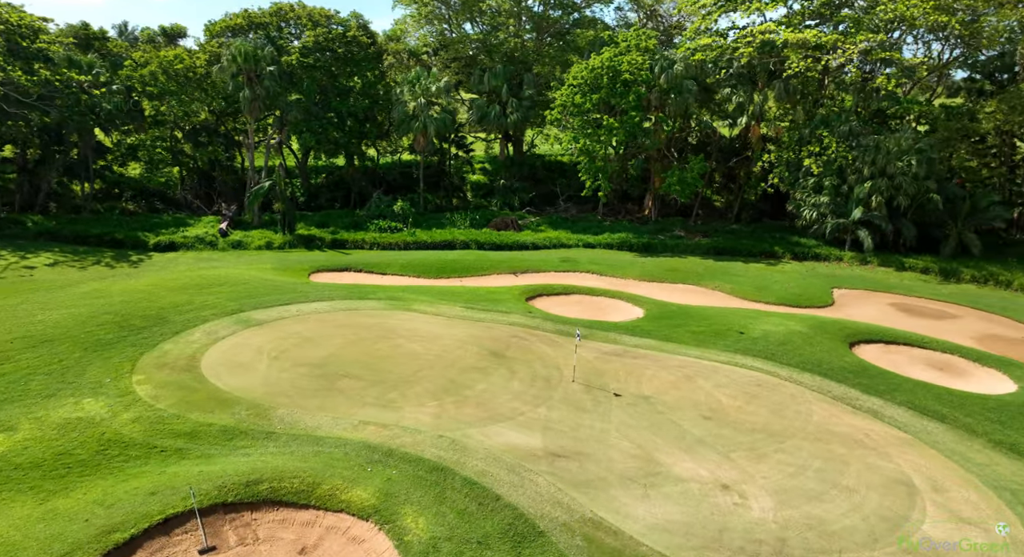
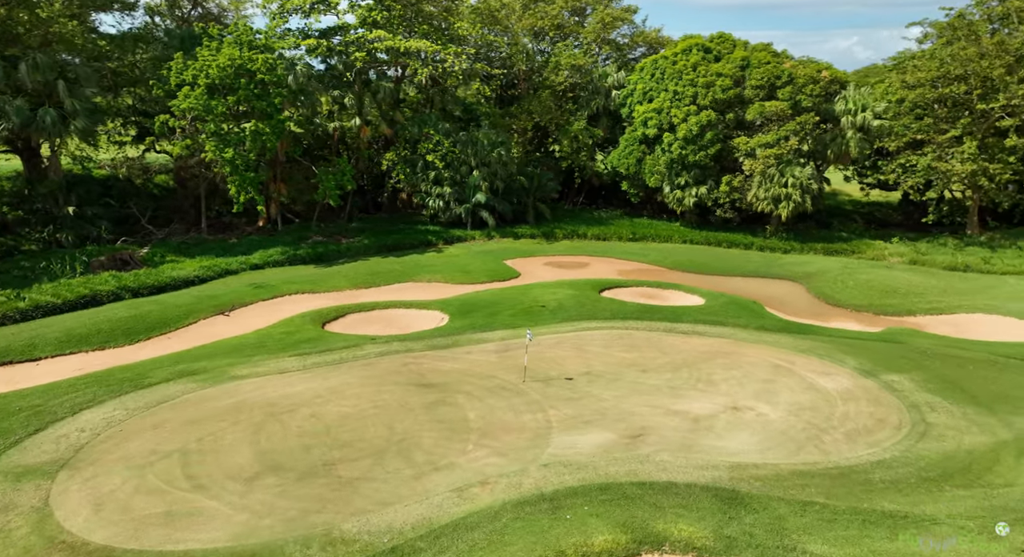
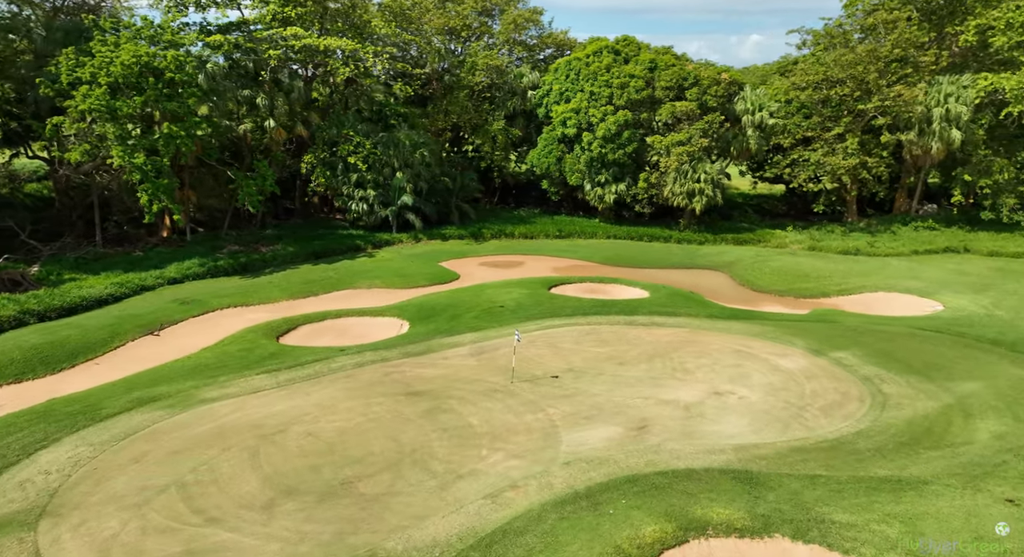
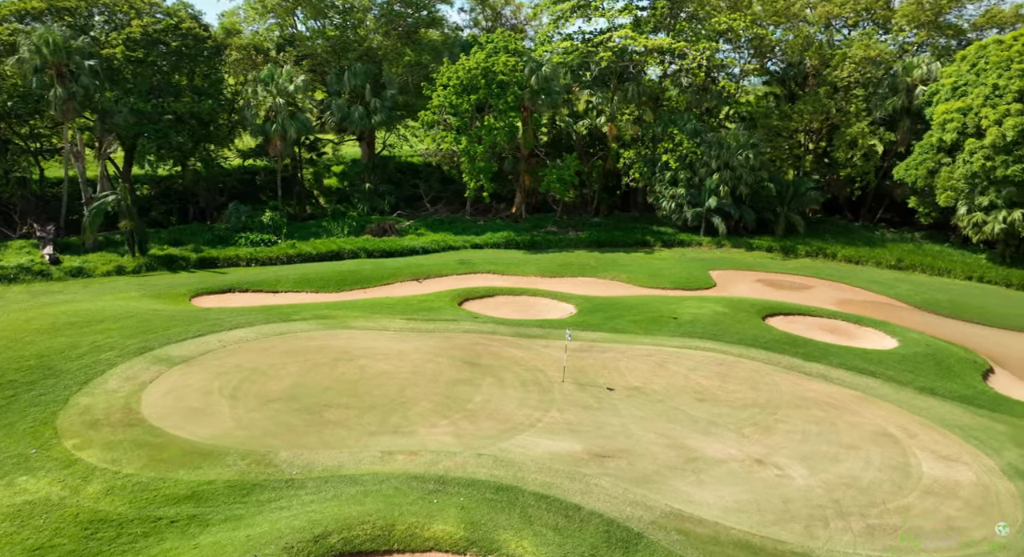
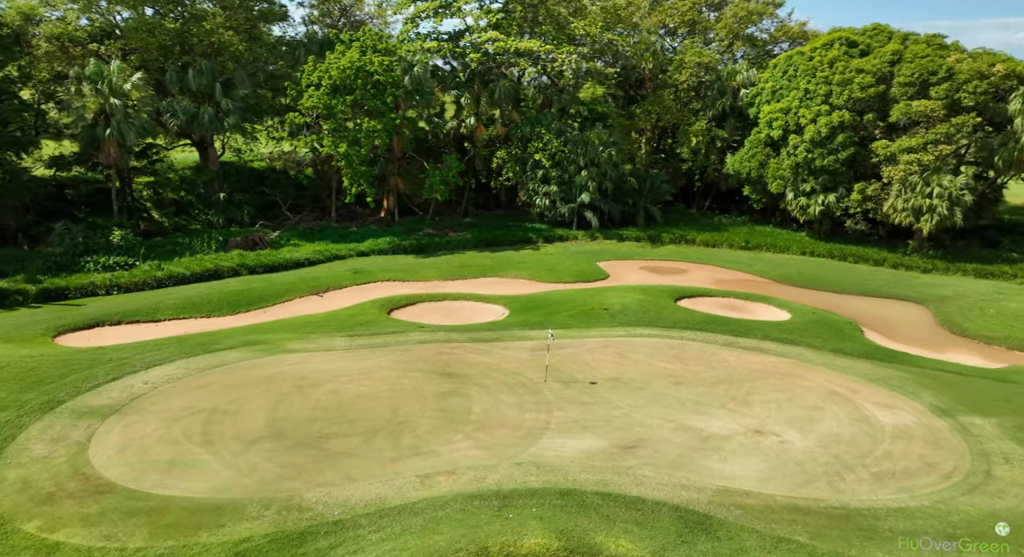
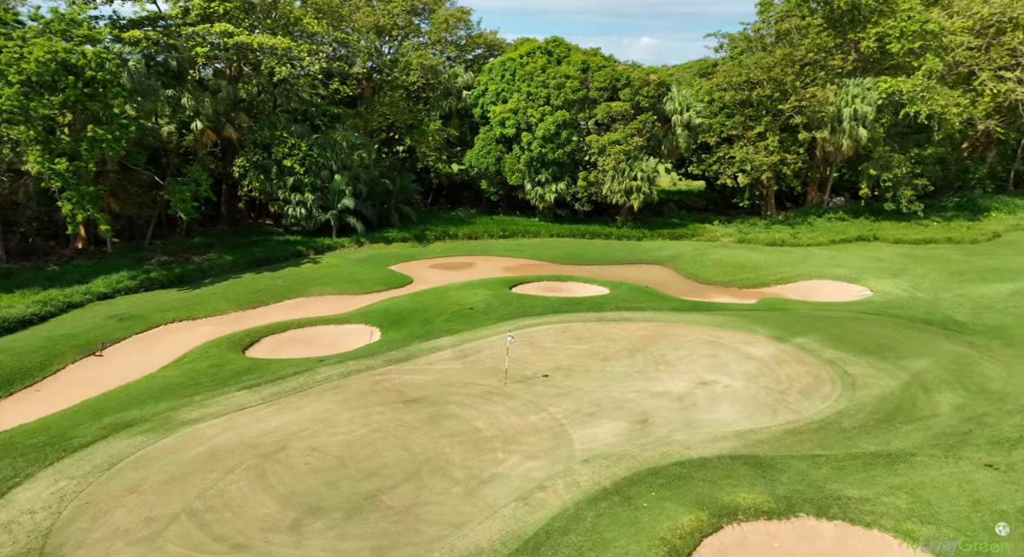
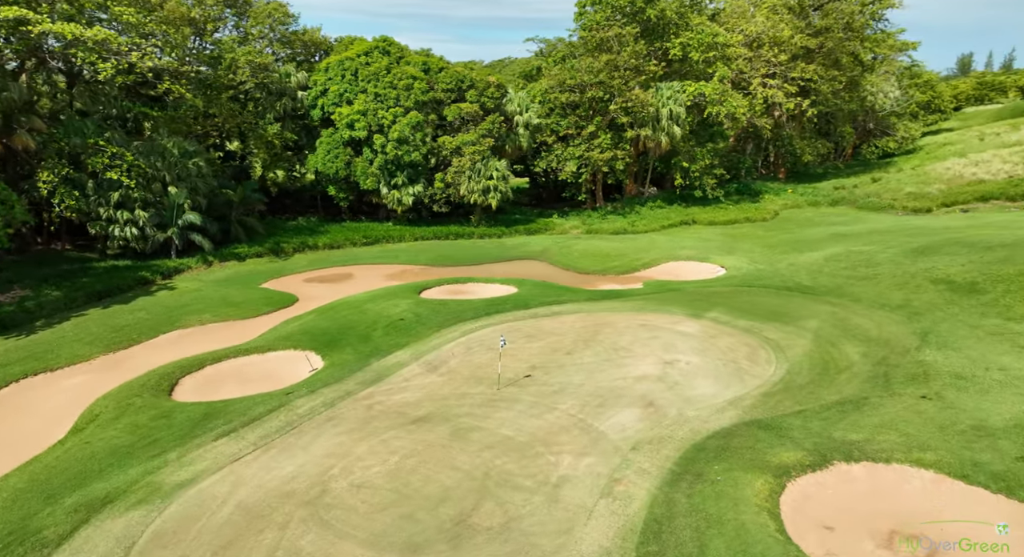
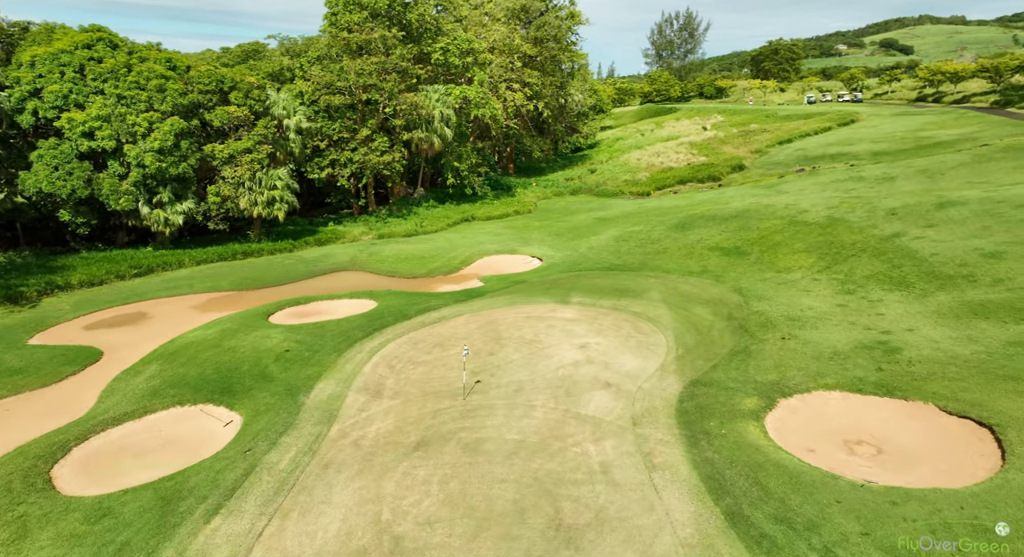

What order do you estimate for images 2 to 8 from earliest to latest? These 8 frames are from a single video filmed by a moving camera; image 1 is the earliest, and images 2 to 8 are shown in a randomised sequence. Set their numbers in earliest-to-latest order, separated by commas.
4, 5, 2, 3, 6, 7, 8
